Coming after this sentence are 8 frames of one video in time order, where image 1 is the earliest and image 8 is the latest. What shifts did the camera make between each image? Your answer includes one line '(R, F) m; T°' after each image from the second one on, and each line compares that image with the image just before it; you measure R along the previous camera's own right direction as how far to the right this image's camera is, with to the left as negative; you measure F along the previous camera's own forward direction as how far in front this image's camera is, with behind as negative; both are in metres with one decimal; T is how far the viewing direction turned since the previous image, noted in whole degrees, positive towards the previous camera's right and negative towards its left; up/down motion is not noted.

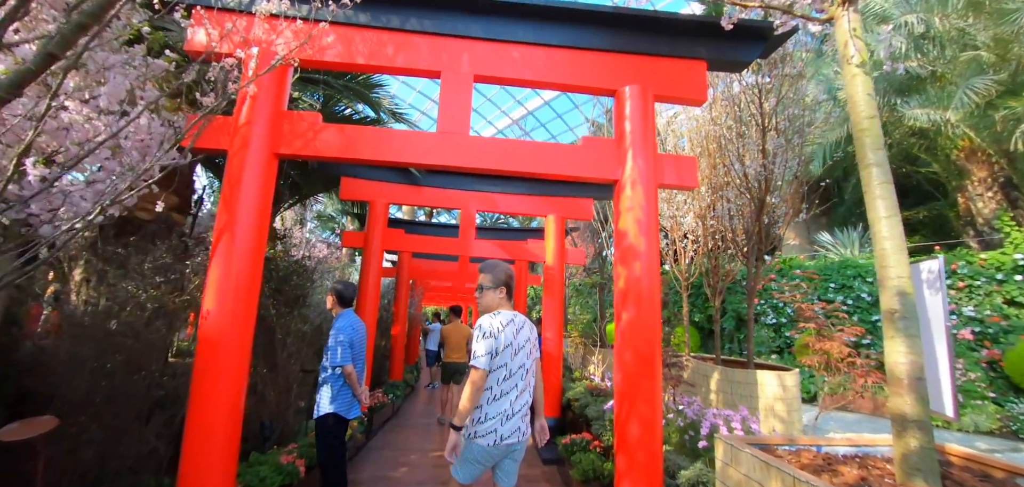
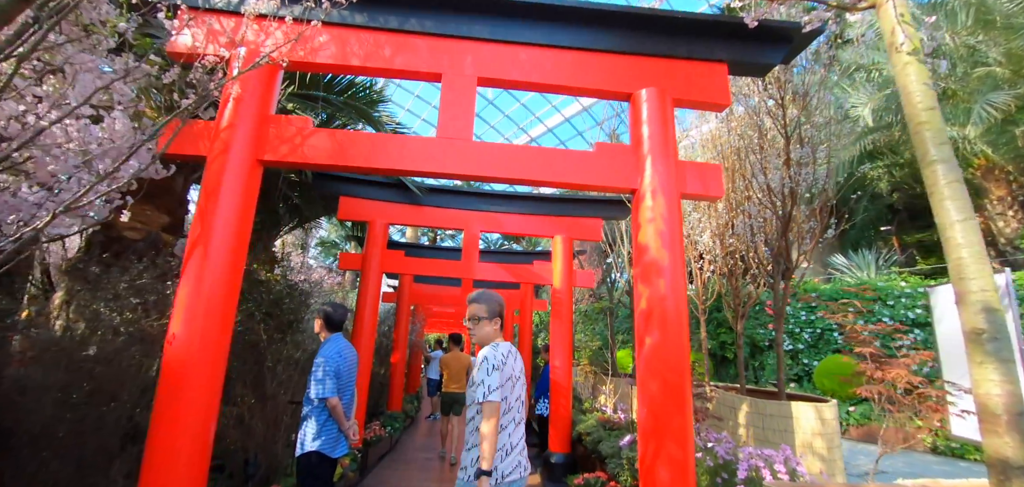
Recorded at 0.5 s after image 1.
(0.0, +0.3) m; 0°
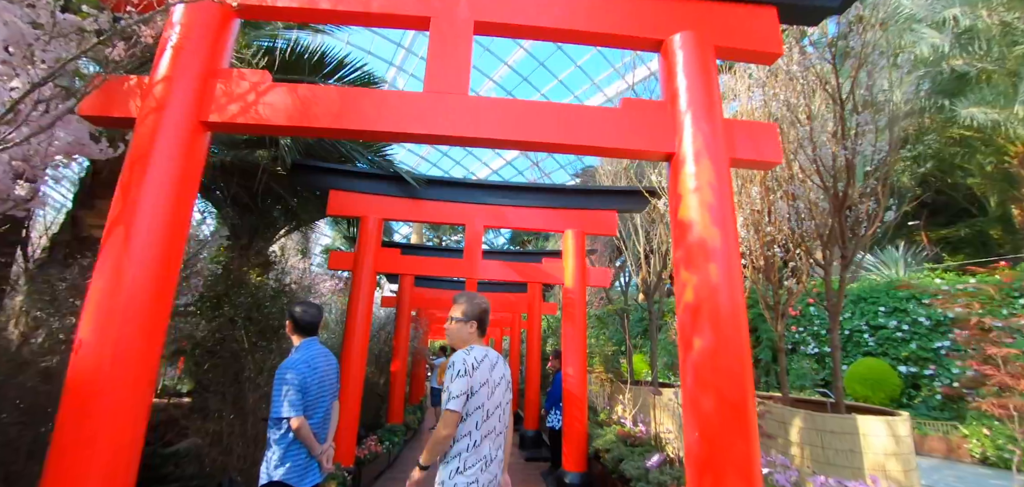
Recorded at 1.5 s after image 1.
(0.0, +0.5) m; -1°
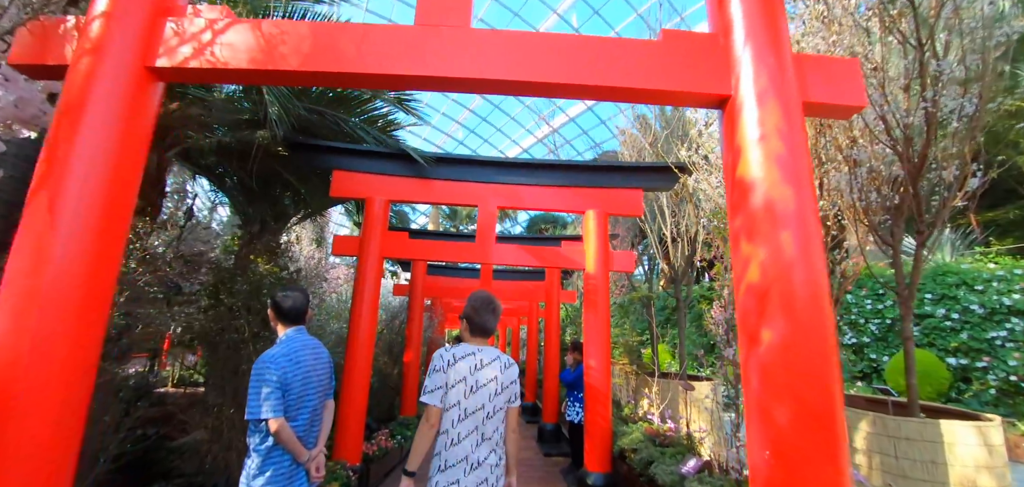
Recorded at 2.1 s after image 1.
(0.0, +0.4) m; -2°
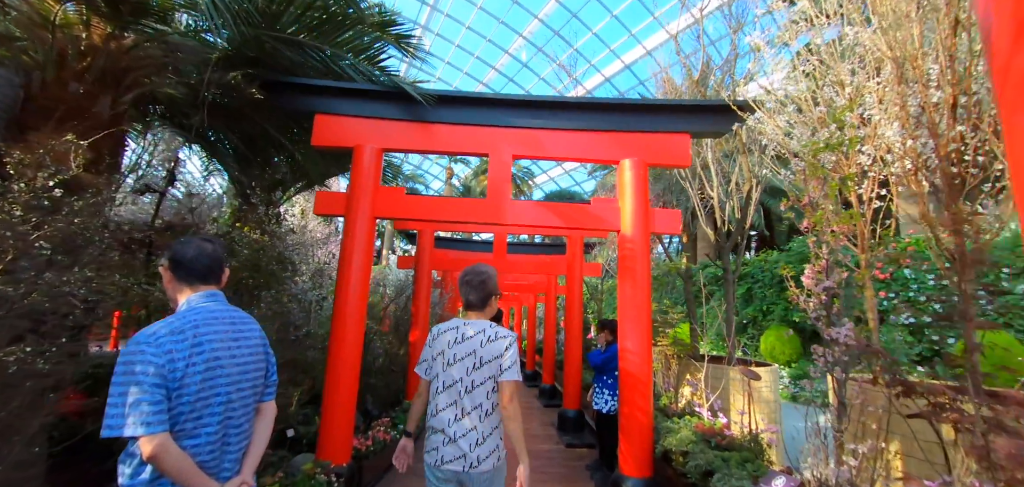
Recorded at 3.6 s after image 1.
(0.0, +0.8) m; -2°
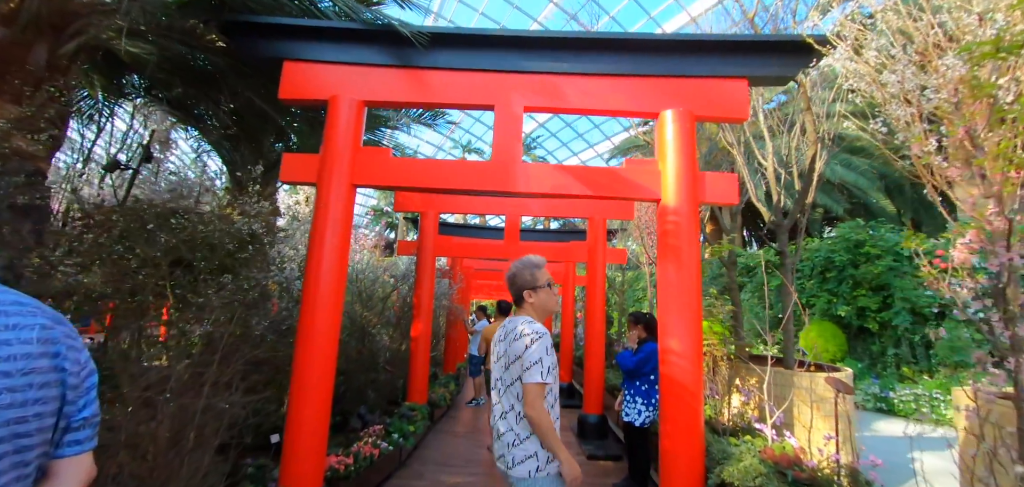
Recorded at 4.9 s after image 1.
(0.0, +0.7) m; -2°
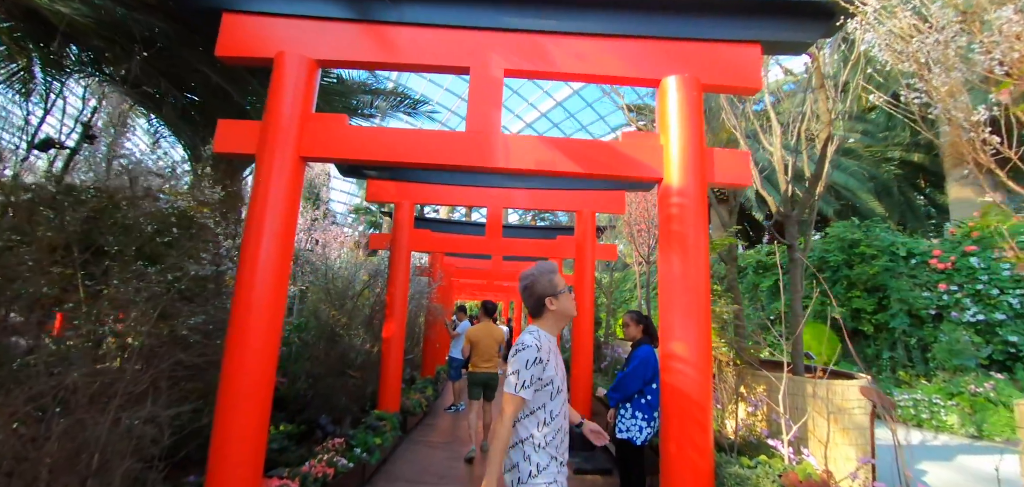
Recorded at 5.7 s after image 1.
(+0.1, +0.4) m; +2°
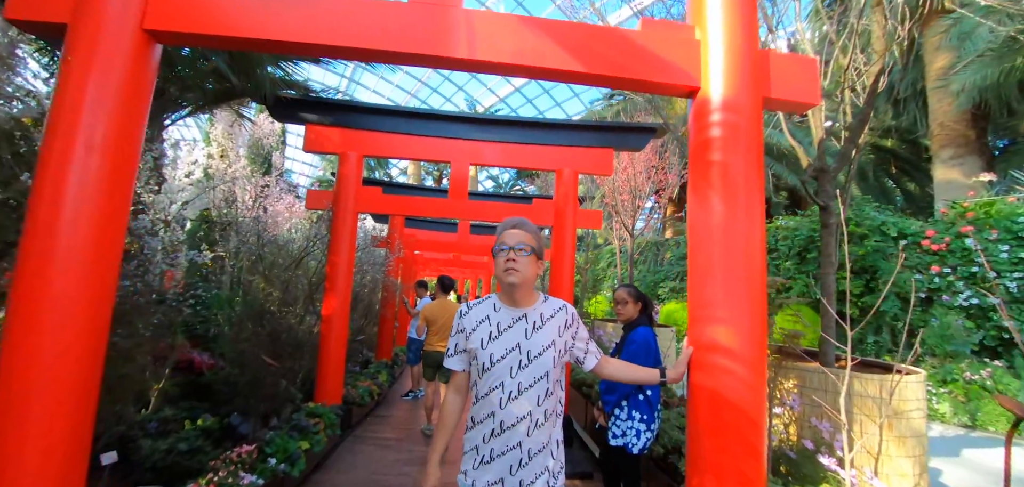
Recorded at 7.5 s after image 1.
(0.0, +0.8) m; +4°
